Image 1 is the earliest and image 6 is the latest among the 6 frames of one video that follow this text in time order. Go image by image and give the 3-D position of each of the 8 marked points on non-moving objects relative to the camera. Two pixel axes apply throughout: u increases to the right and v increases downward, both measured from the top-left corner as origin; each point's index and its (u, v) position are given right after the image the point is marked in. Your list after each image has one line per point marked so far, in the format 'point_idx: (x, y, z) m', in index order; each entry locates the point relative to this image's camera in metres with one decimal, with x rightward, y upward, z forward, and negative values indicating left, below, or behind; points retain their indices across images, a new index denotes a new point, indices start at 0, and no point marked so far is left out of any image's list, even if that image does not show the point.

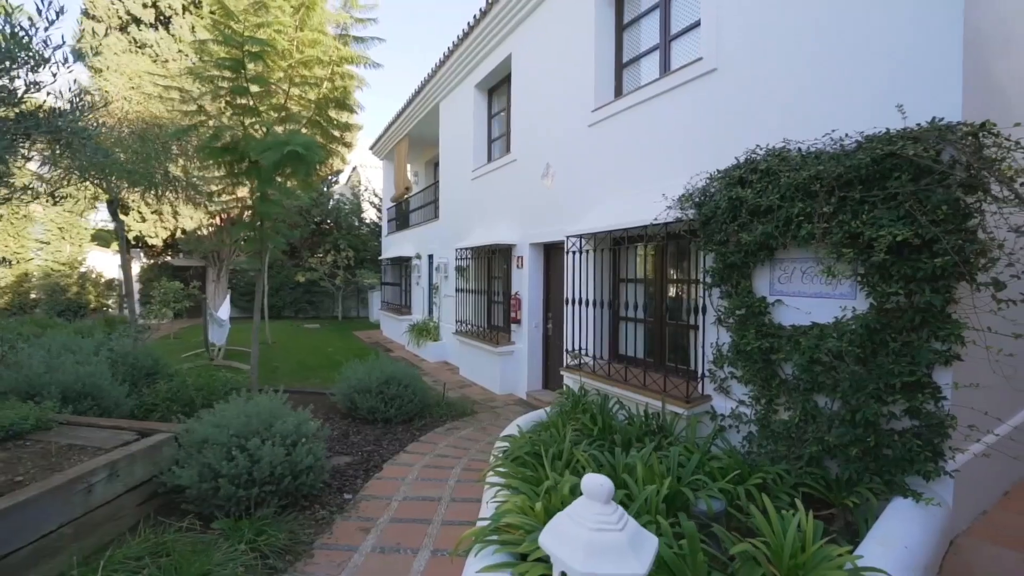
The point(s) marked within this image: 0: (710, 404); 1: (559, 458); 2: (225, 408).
0: (+1.5, -0.9, +4.1) m
1: (+0.3, -1.0, +3.3) m
2: (-1.9, -0.8, +3.6) m
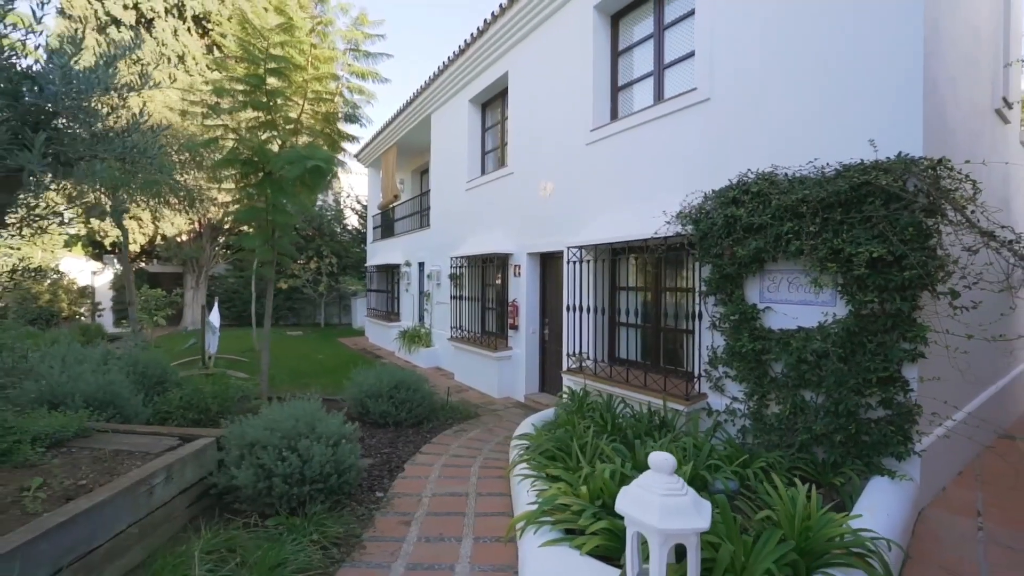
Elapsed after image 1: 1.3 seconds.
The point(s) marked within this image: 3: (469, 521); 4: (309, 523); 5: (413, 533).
0: (+1.6, -1.0, +4.6) m
1: (+0.5, -1.1, +3.7) m
2: (-1.7, -0.9, +3.9) m
3: (-0.3, -1.6, +3.7) m
4: (-1.2, -1.4, +3.3) m
5: (-0.6, -1.6, +3.5) m
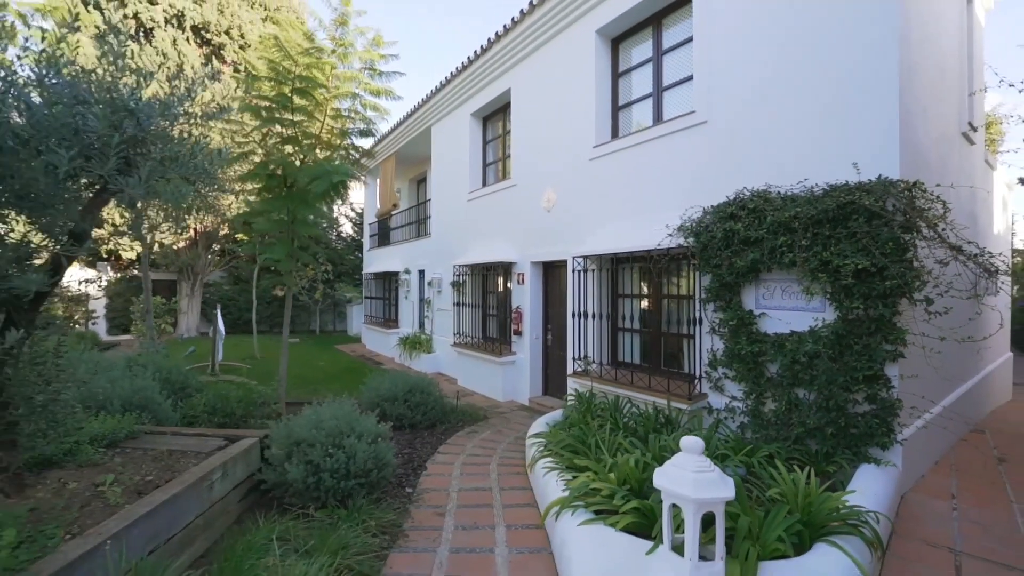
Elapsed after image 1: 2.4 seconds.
0: (+1.8, -1.0, +5.0) m
1: (+0.7, -1.2, +4.1) m
2: (-1.5, -0.9, +4.1) m
3: (-0.1, -1.6, +4.0) m
4: (-1.0, -1.5, +3.6) m
5: (-0.4, -1.6, +3.8) m
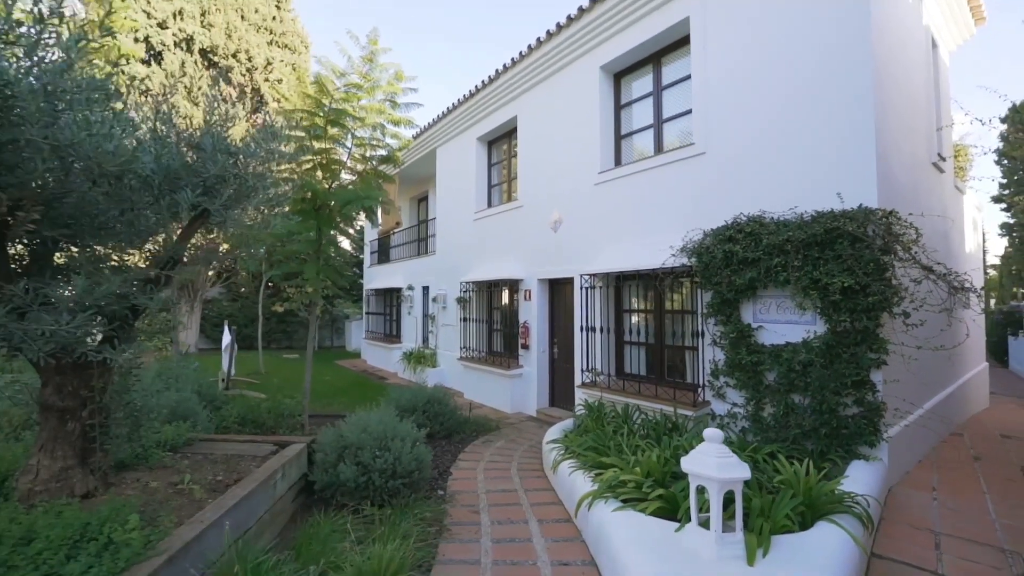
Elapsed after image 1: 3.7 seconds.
0: (+2.0, -1.2, +5.5) m
1: (+0.9, -1.3, +4.5) m
2: (-1.3, -1.1, +4.5) m
3: (+0.1, -1.8, +4.4) m
4: (-0.8, -1.6, +4.0) m
5: (-0.2, -1.7, +4.2) m
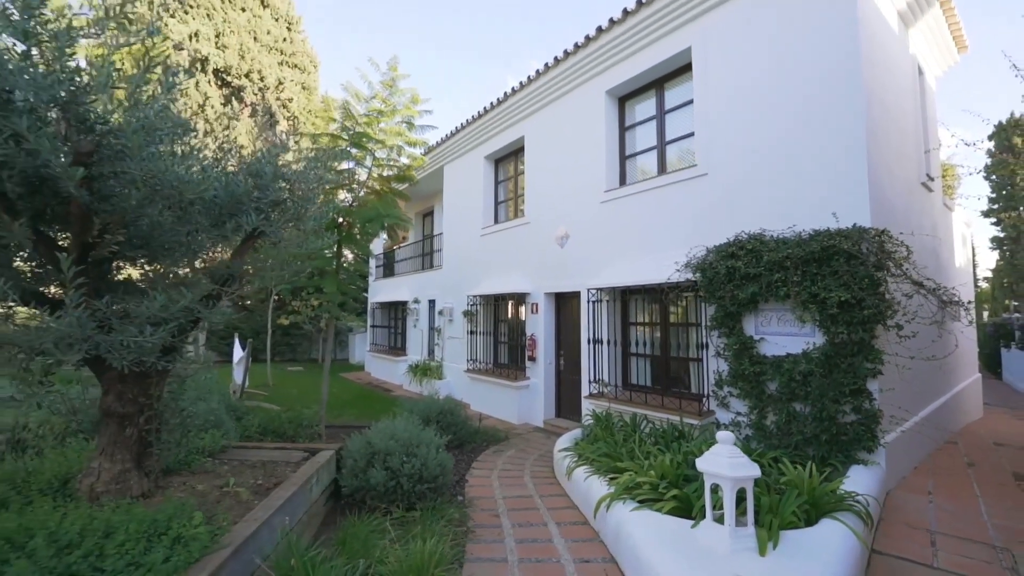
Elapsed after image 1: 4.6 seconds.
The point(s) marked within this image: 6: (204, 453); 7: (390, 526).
0: (+2.1, -1.3, +5.7) m
1: (+1.0, -1.4, +4.8) m
2: (-1.2, -1.2, +4.8) m
3: (+0.3, -1.9, +4.6) m
4: (-0.6, -1.7, +4.2) m
5: (0.0, -1.9, +4.4) m
6: (-2.4, -1.3, +4.4) m
7: (-0.9, -1.7, +3.9) m
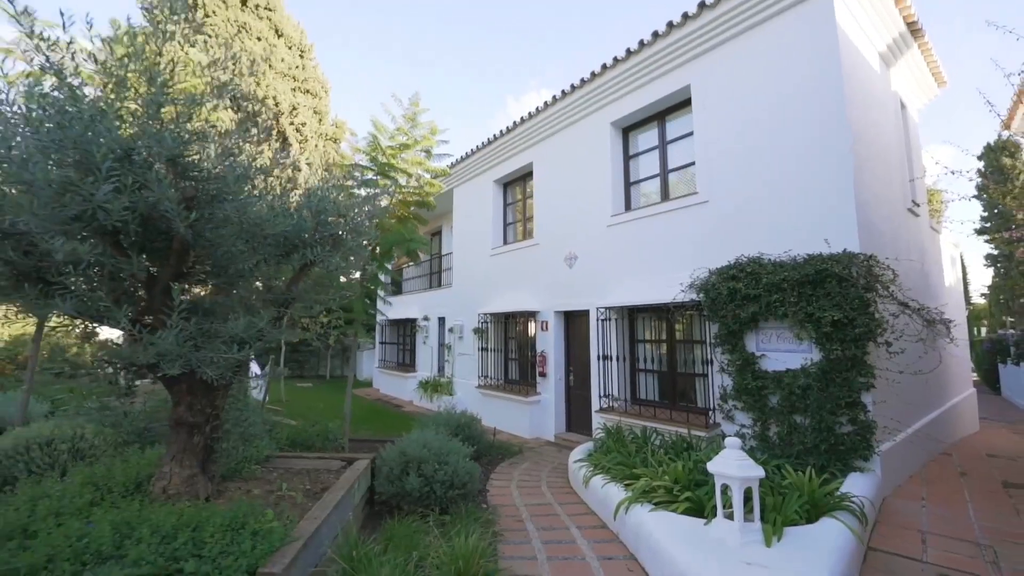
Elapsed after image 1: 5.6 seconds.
0: (+2.3, -1.5, +6.1) m
1: (+1.2, -1.6, +5.1) m
2: (-1.0, -1.4, +5.1) m
3: (+0.5, -2.1, +5.0) m
4: (-0.4, -1.9, +4.6) m
5: (+0.2, -2.0, +4.8) m
6: (-2.2, -1.5, +4.7) m
7: (-0.7, -1.9, +4.3) m
